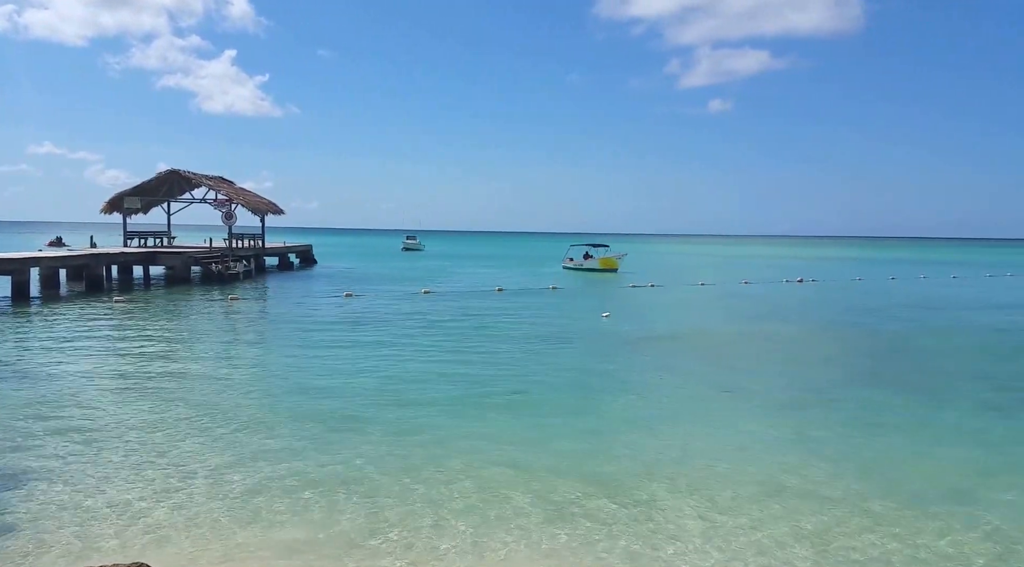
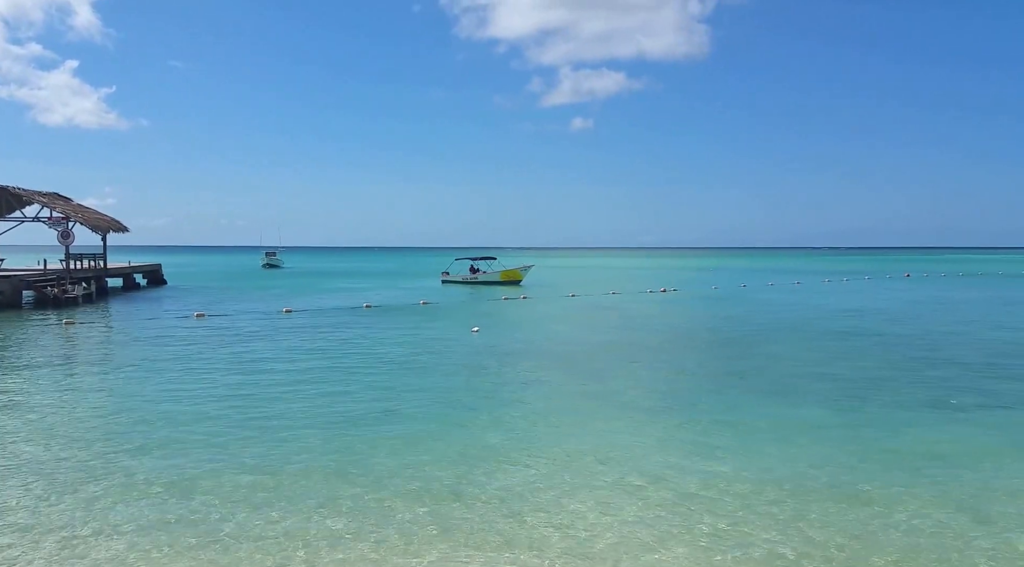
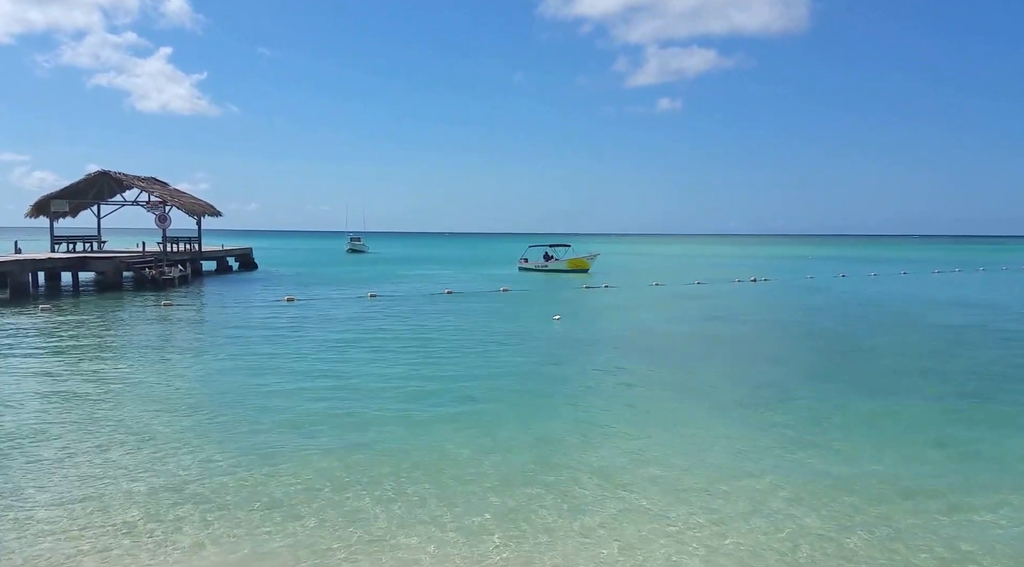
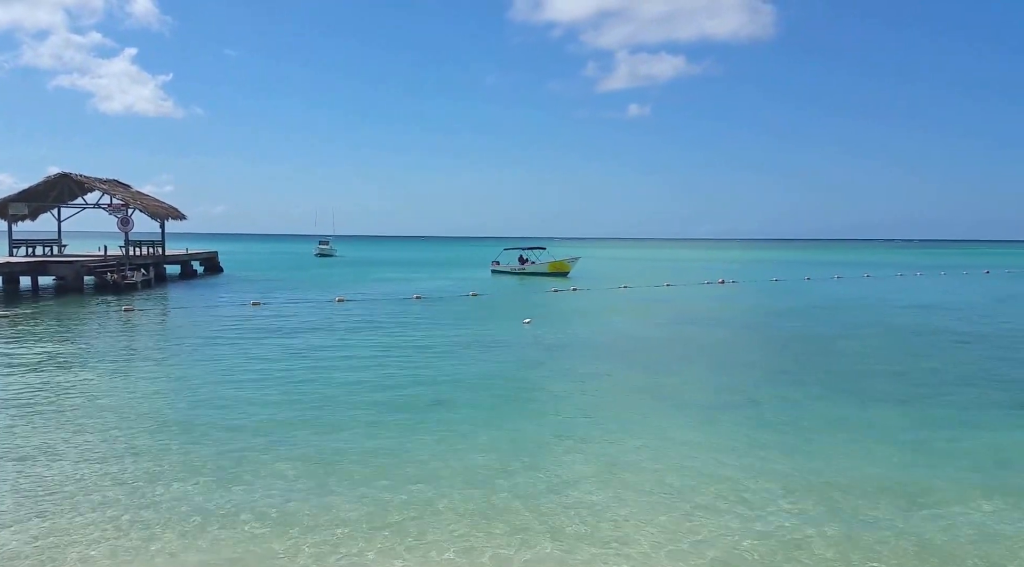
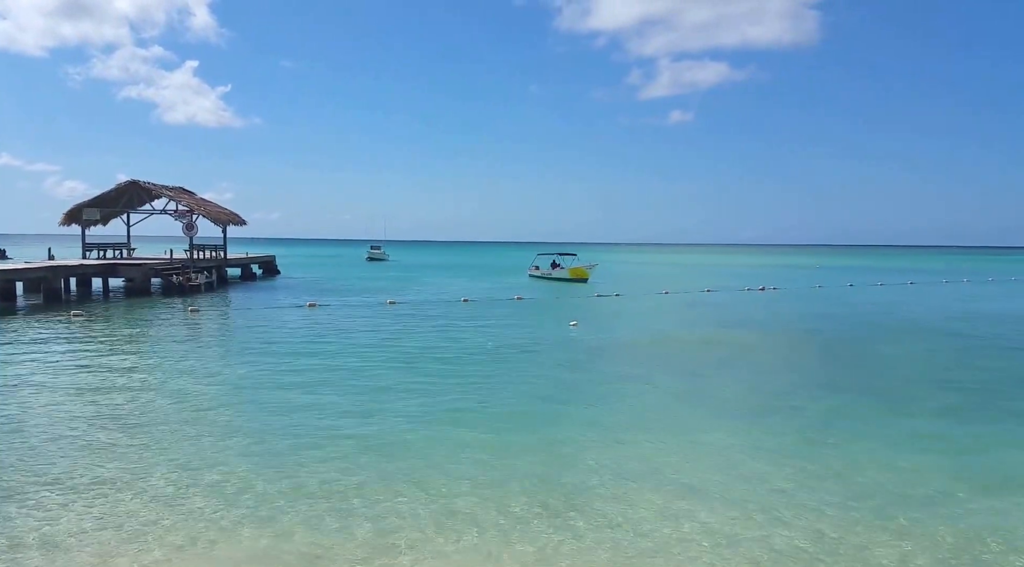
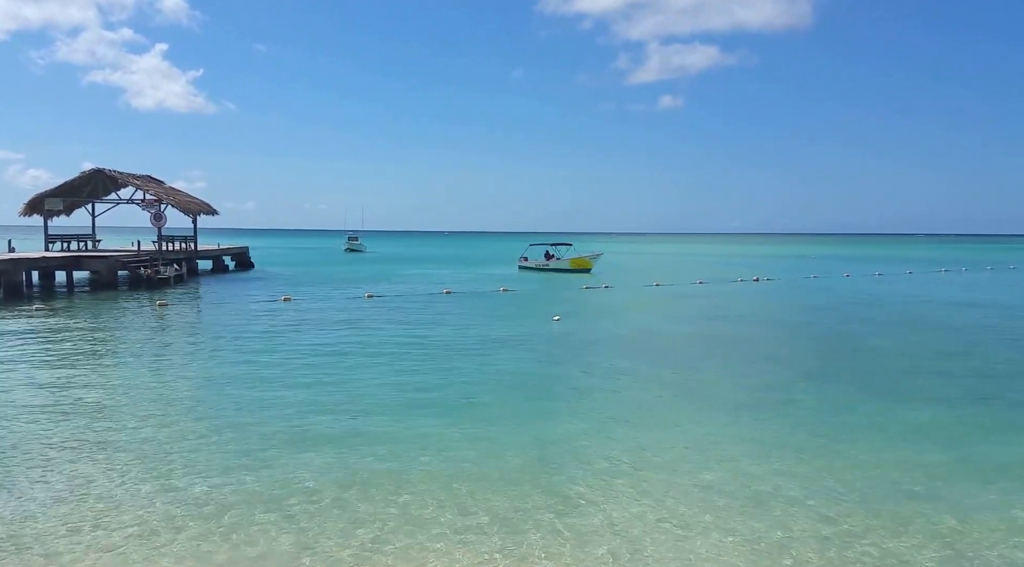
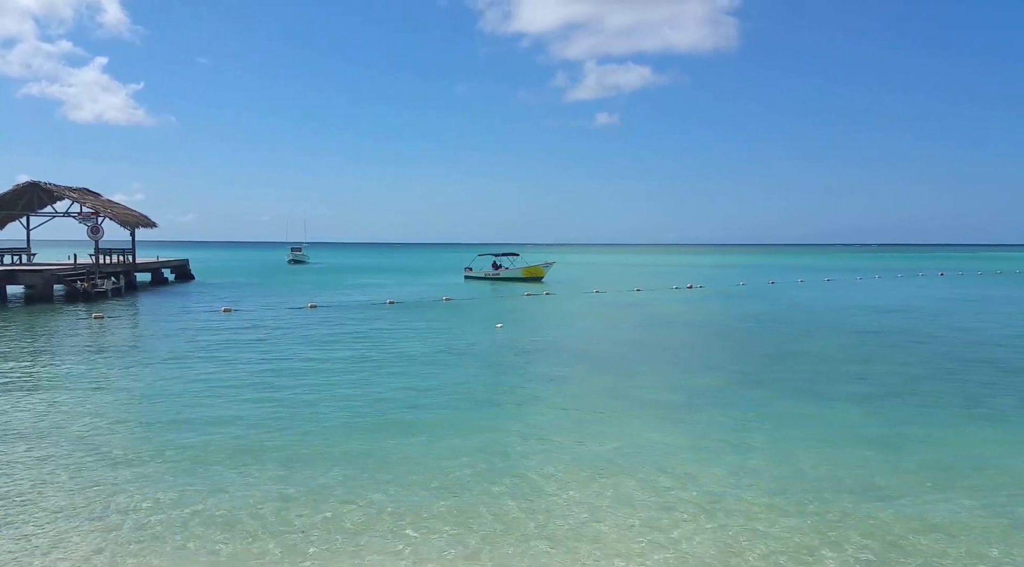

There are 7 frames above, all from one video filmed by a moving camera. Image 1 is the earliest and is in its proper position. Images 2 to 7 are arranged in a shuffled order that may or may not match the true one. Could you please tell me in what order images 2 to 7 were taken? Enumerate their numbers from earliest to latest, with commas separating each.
5, 3, 6, 4, 7, 2
